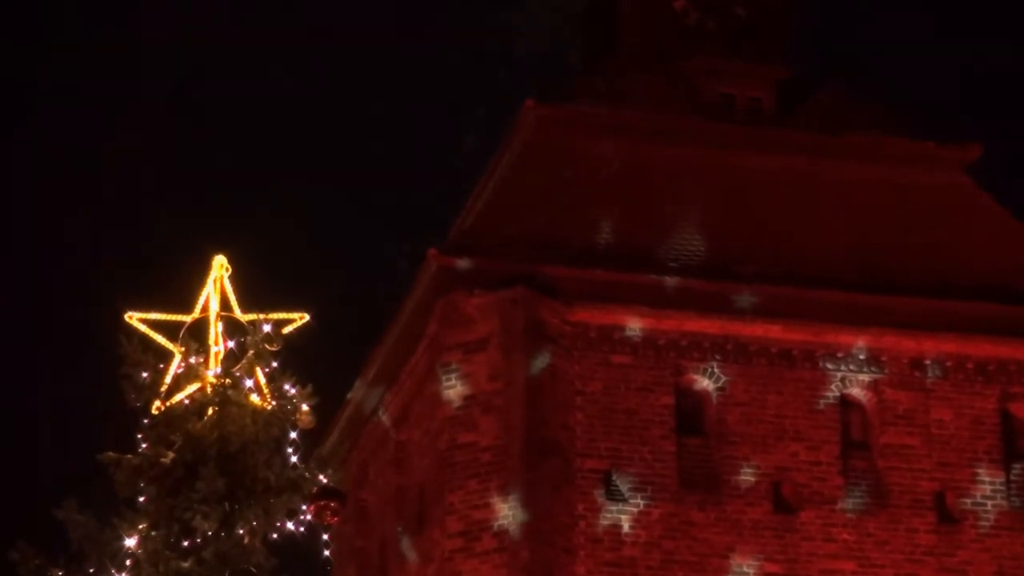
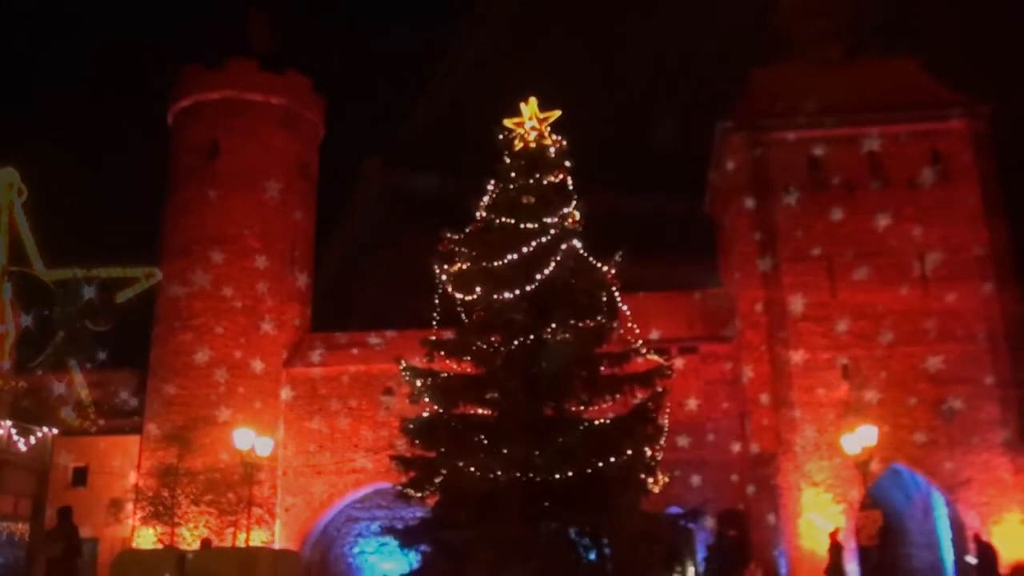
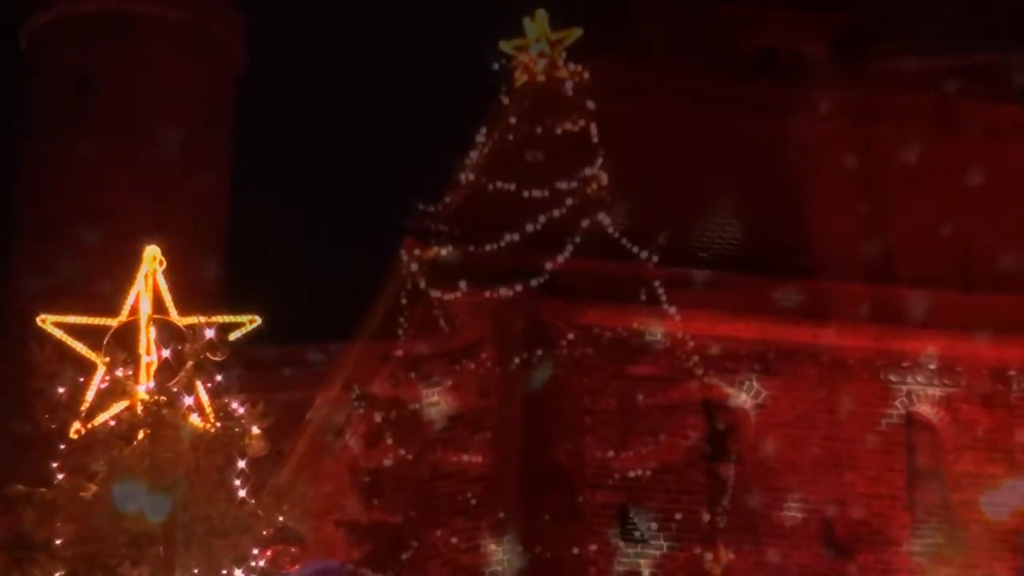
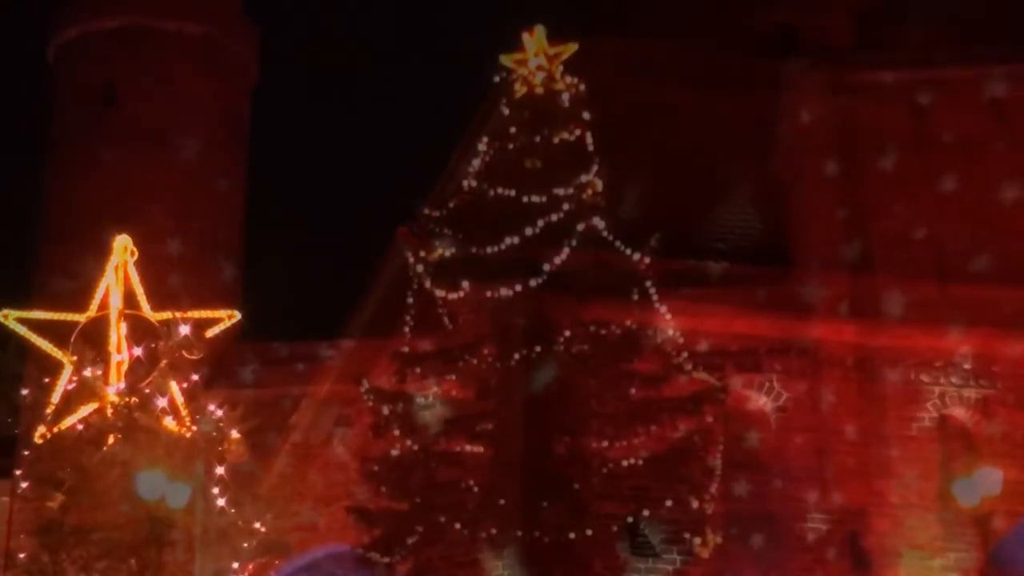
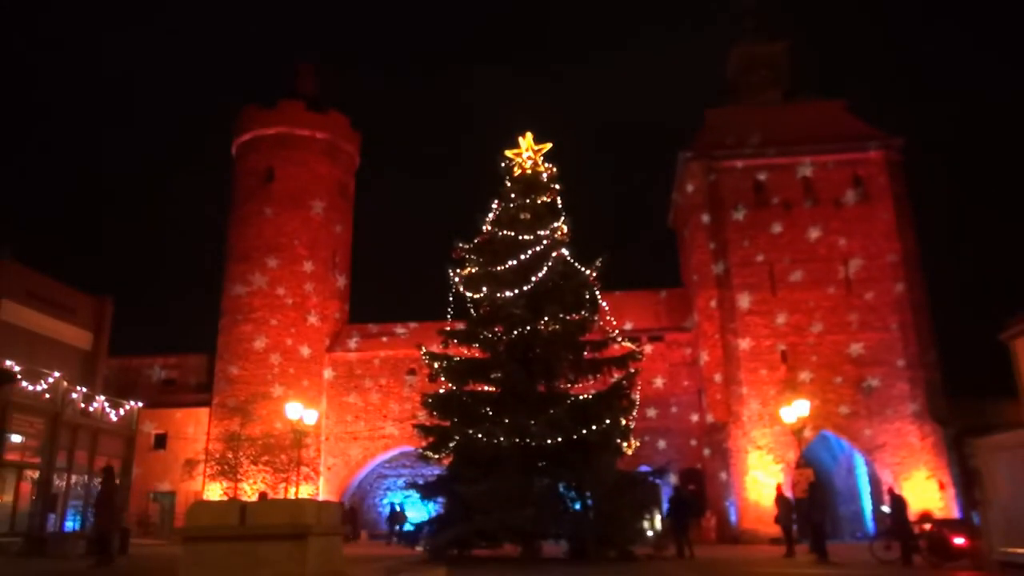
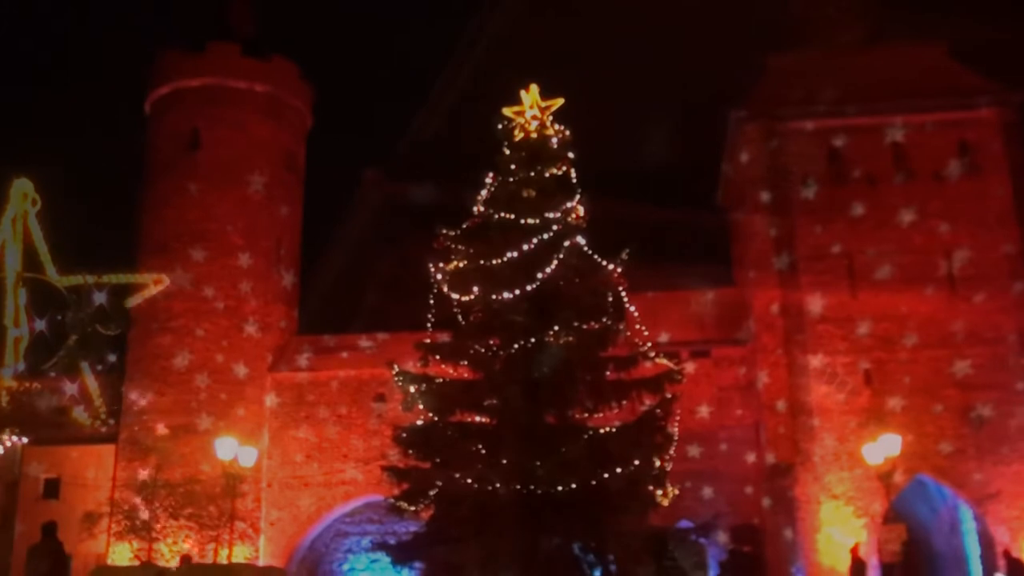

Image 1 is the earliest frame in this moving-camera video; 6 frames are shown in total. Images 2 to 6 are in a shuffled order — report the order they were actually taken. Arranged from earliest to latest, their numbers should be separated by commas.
3, 4, 6, 2, 5
